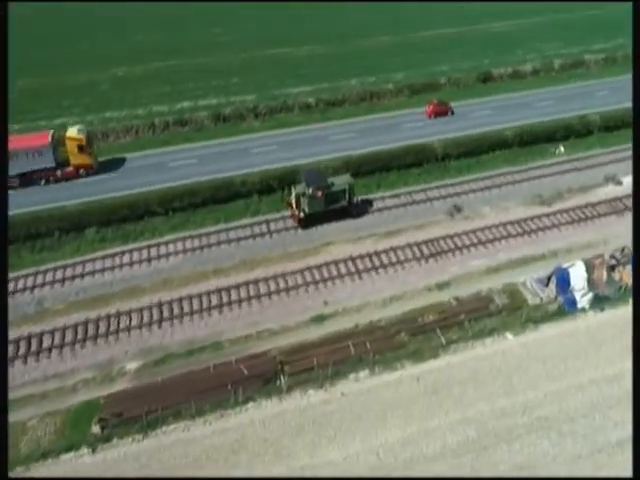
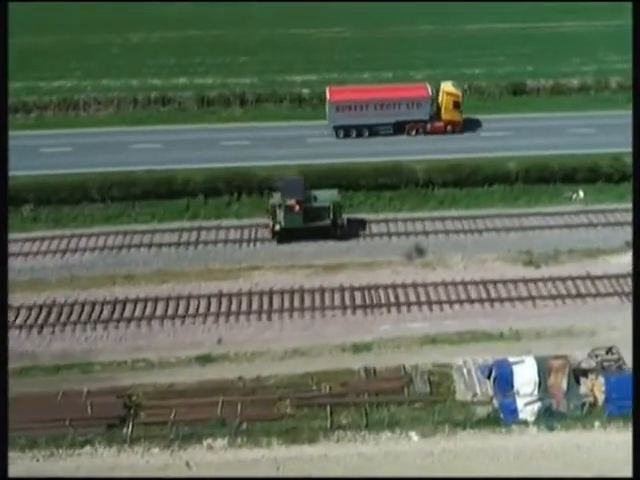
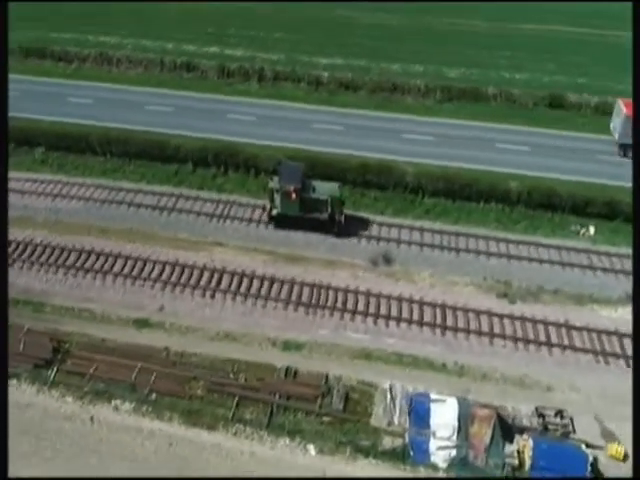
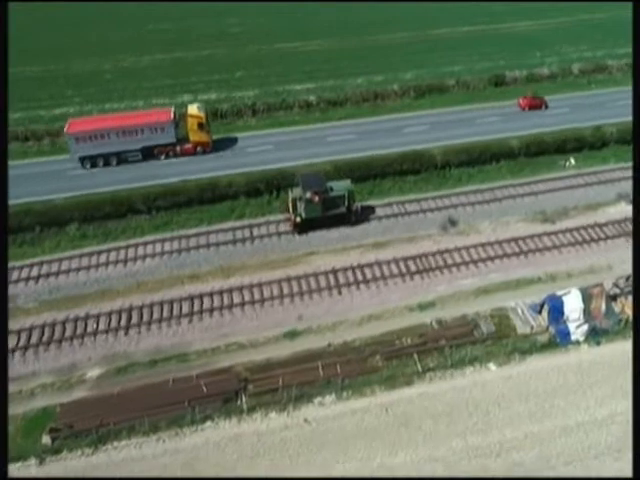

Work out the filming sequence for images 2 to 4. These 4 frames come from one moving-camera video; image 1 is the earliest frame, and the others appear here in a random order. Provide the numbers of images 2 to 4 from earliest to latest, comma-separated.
4, 2, 3
